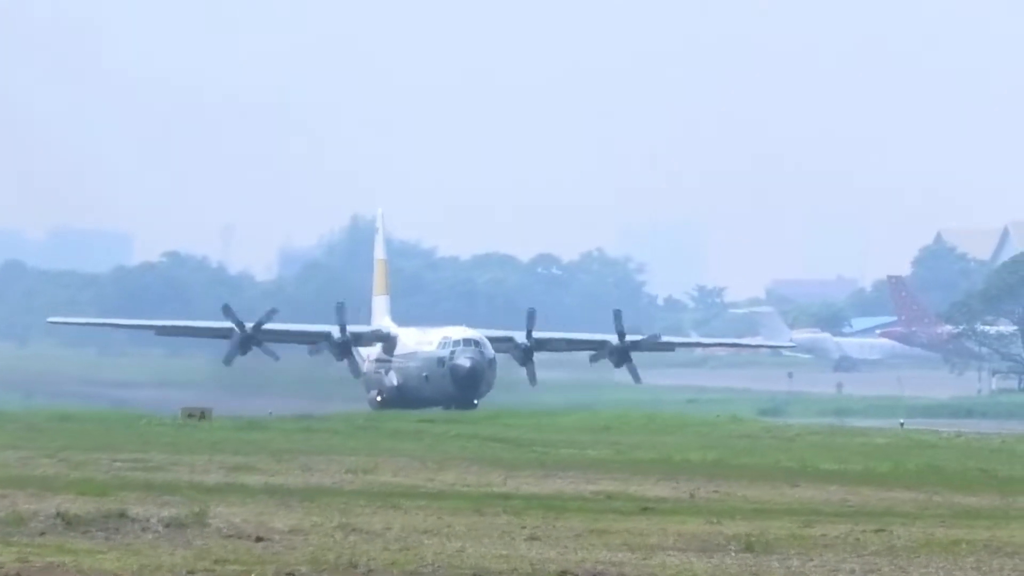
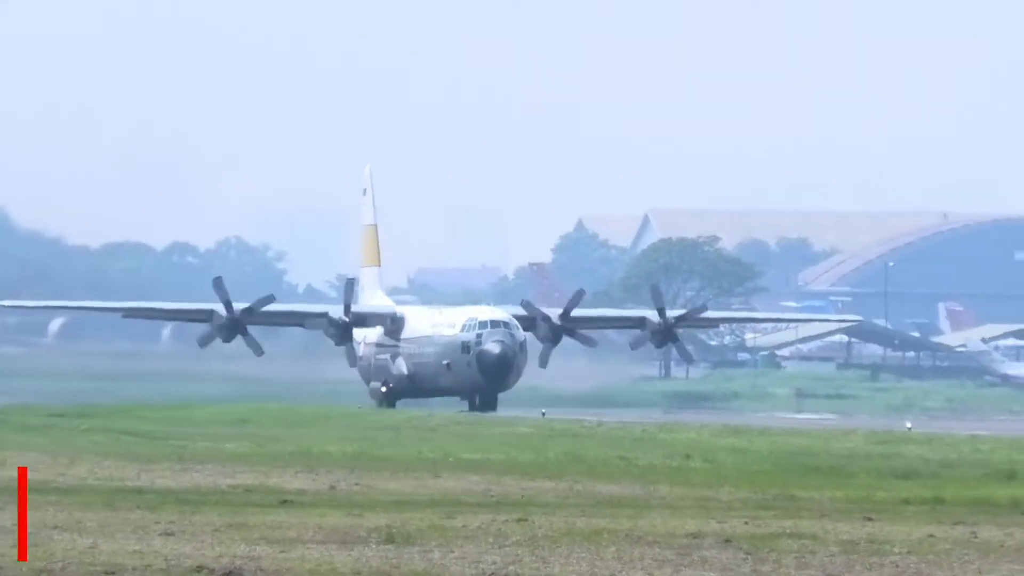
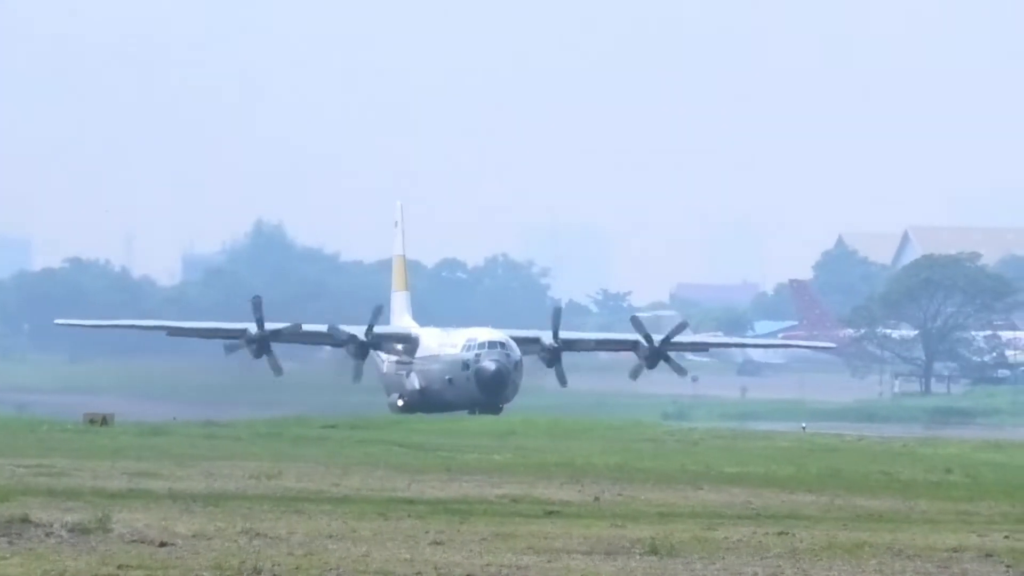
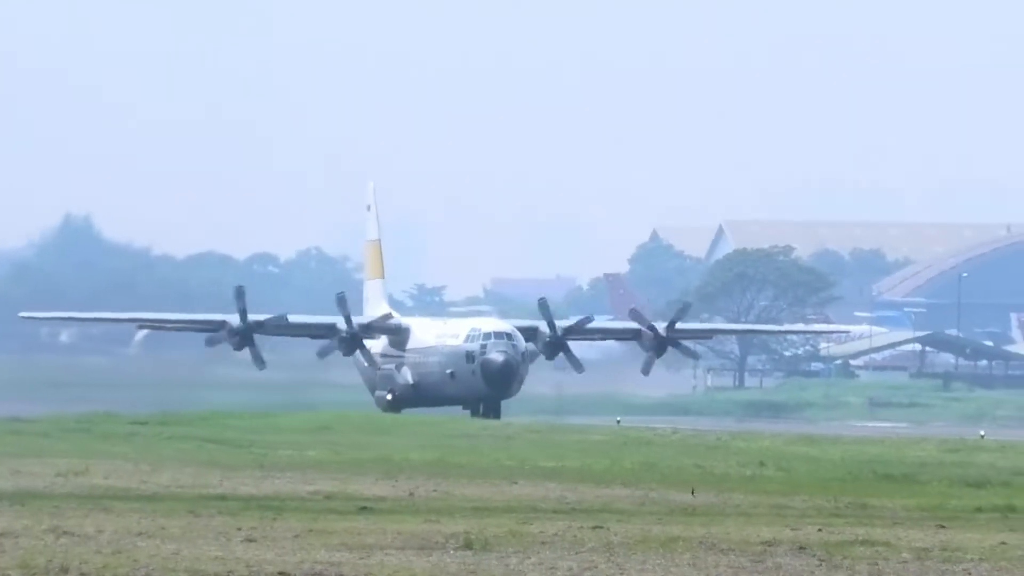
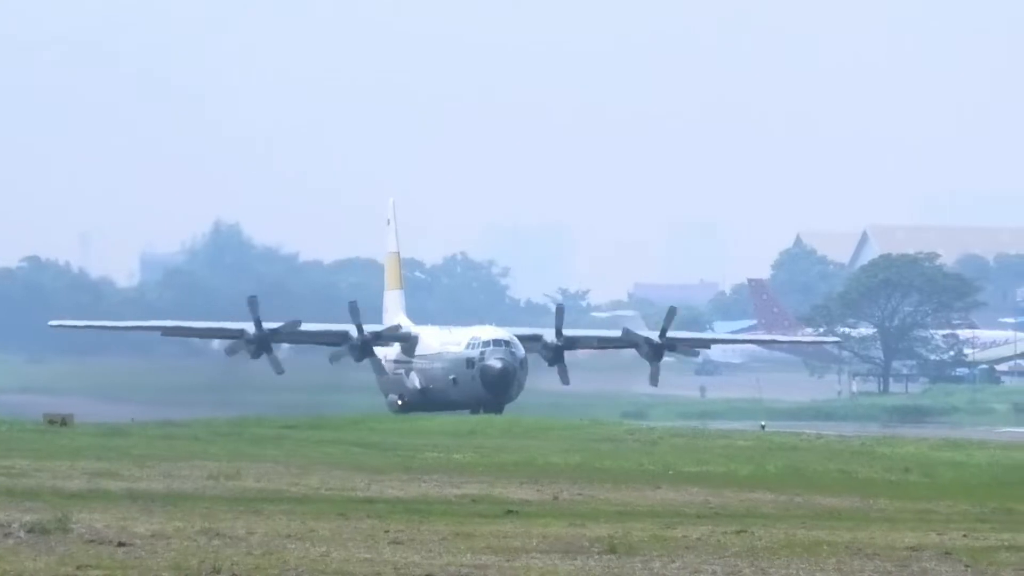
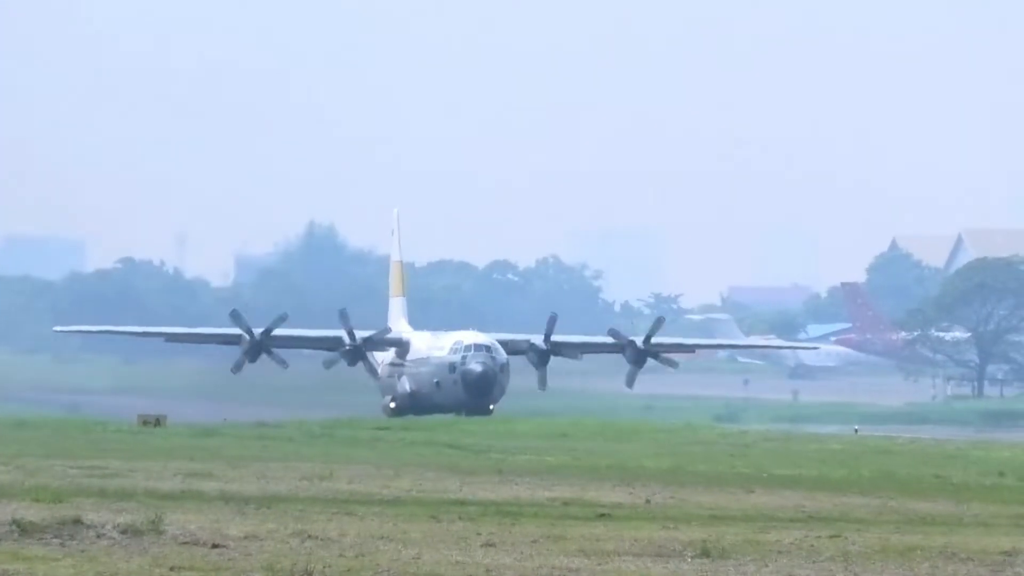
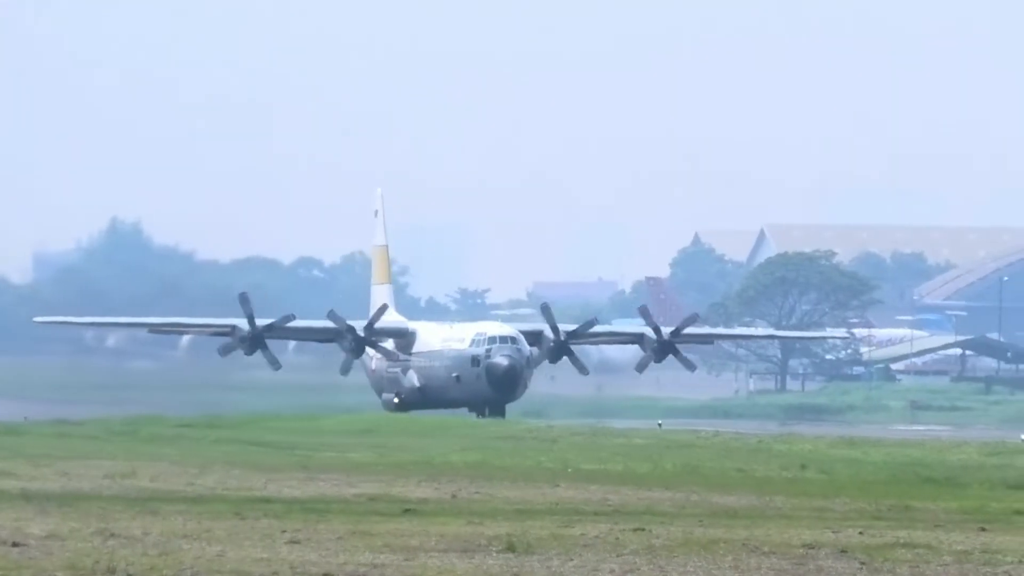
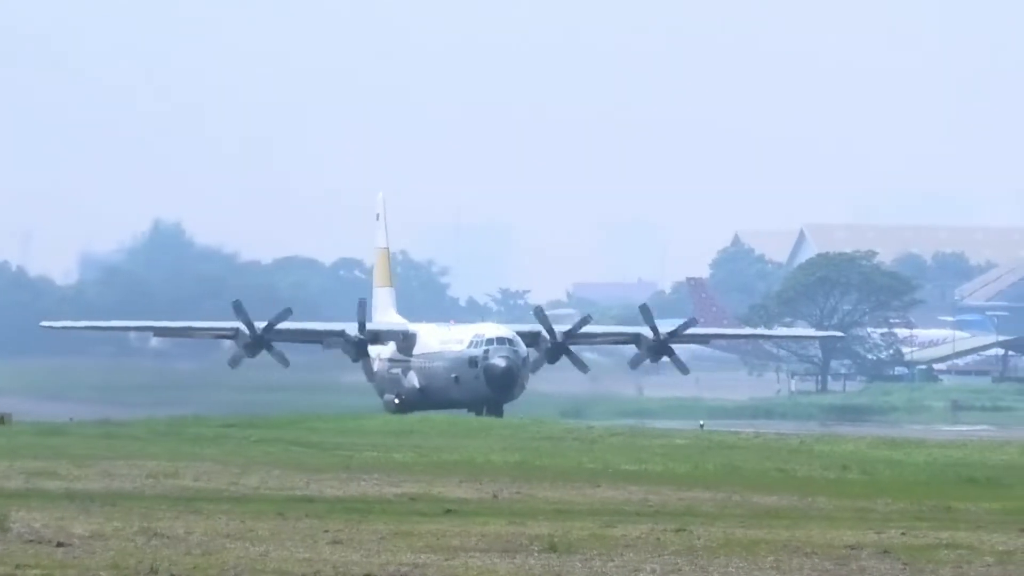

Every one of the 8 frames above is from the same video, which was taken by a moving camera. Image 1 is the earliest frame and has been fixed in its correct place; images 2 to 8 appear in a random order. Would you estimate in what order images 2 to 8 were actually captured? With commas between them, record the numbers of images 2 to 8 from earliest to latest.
6, 3, 5, 8, 7, 4, 2
